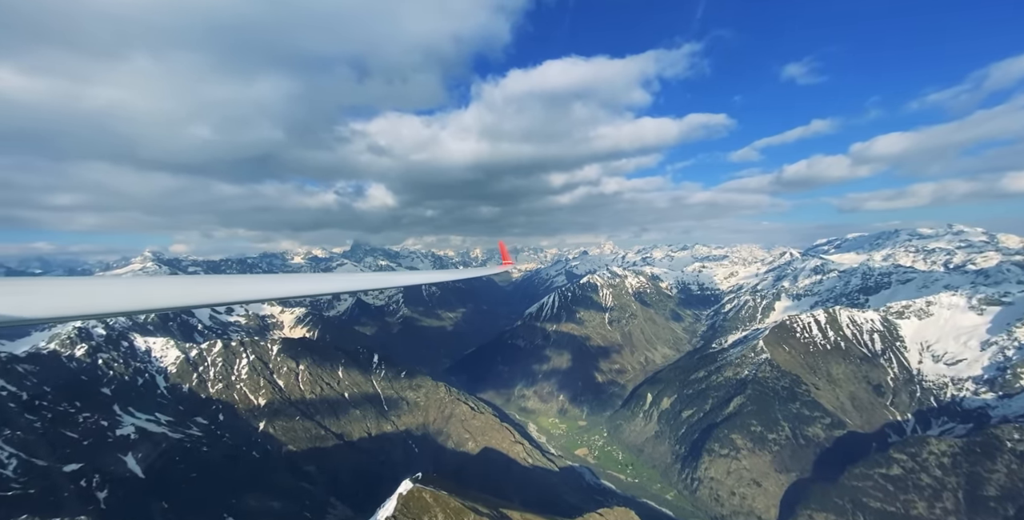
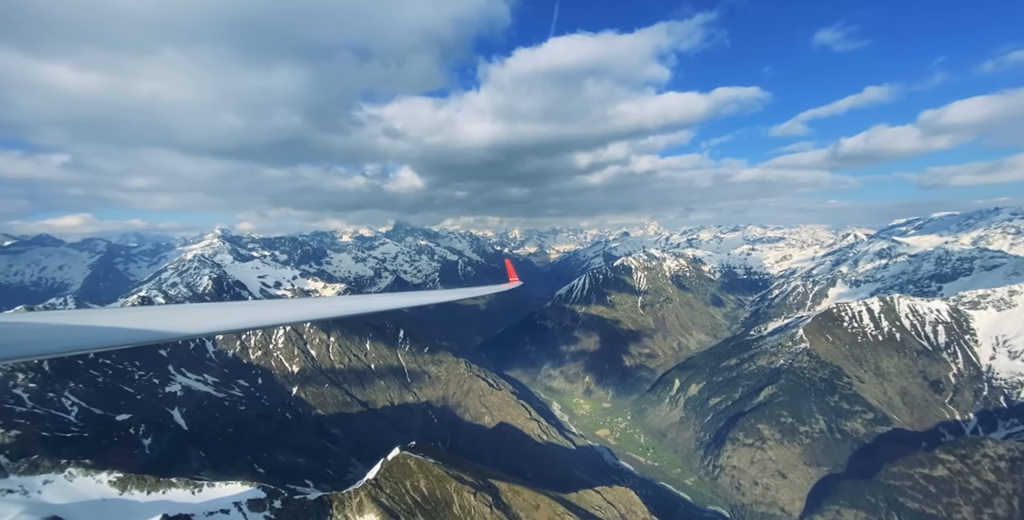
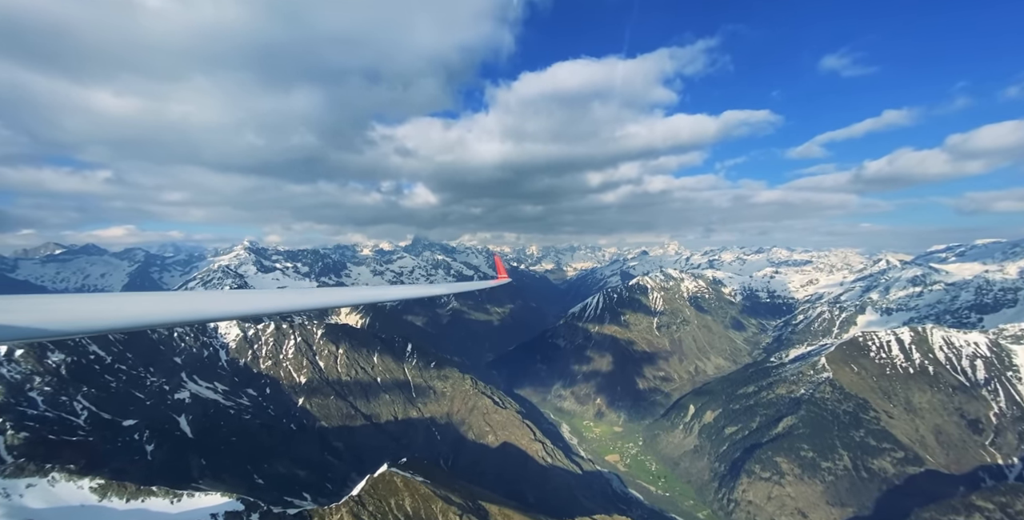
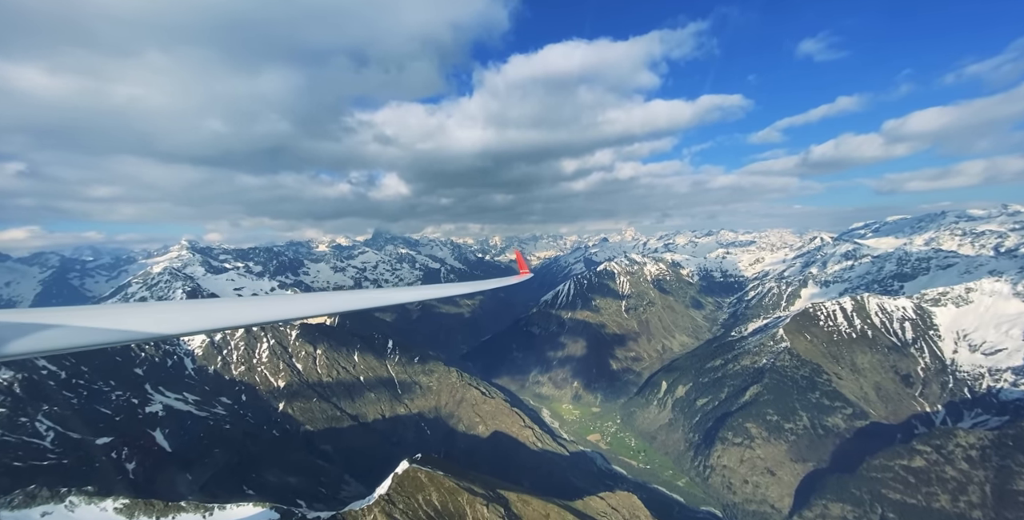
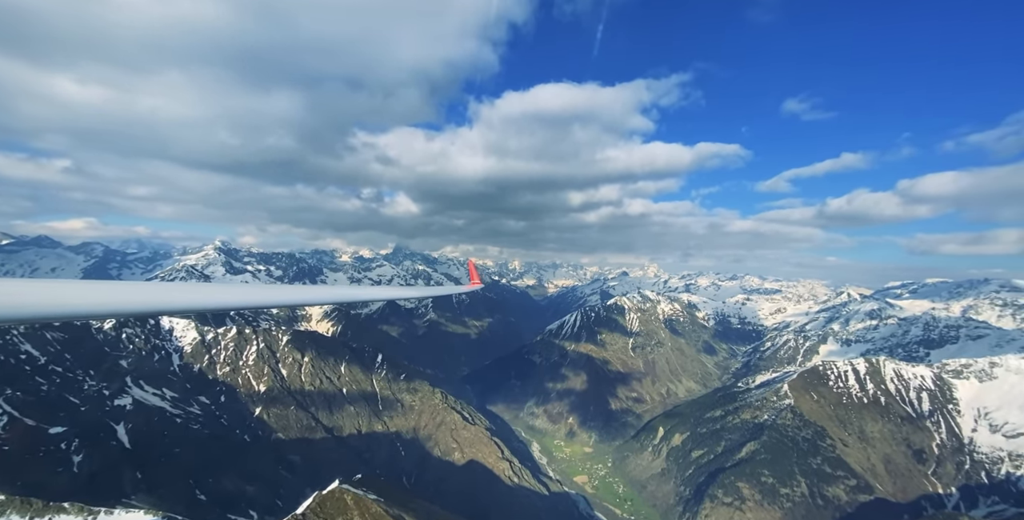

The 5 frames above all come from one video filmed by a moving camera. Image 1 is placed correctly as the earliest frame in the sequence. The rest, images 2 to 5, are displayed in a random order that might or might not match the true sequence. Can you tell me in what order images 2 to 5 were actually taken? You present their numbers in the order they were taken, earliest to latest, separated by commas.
4, 2, 3, 5
